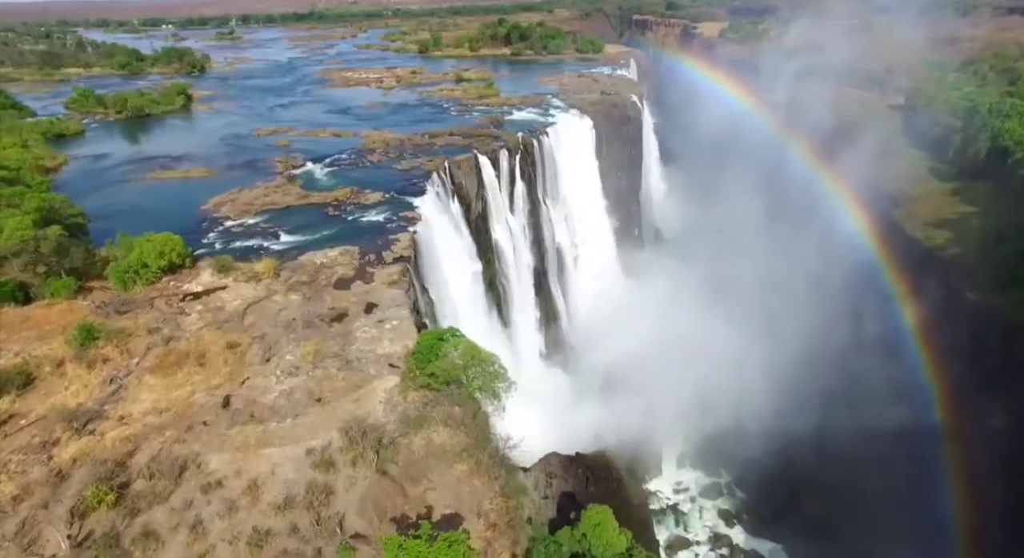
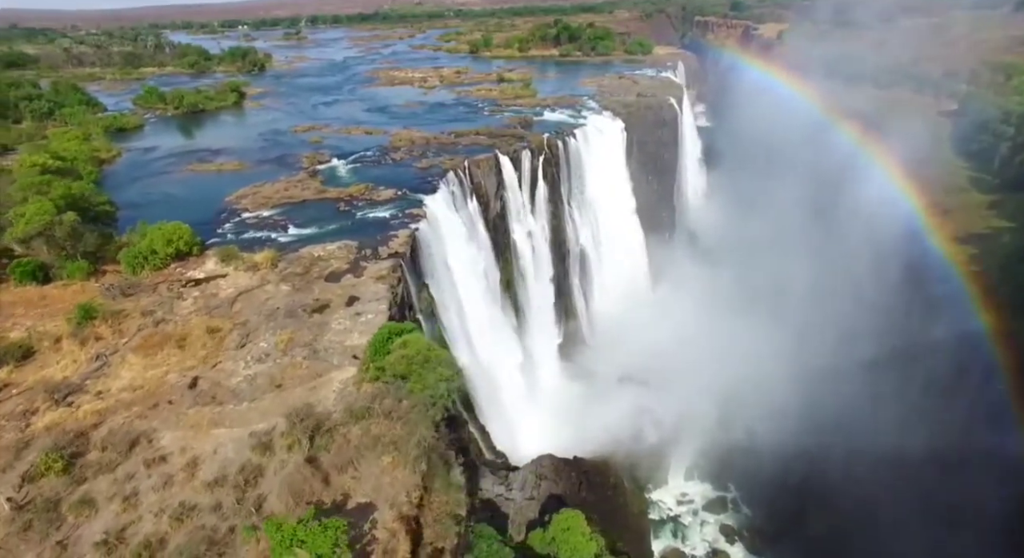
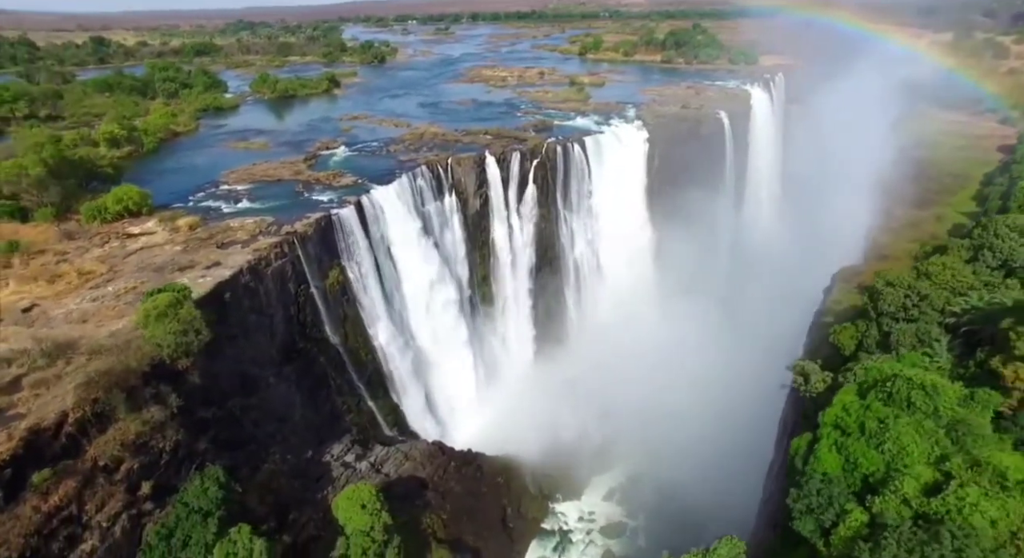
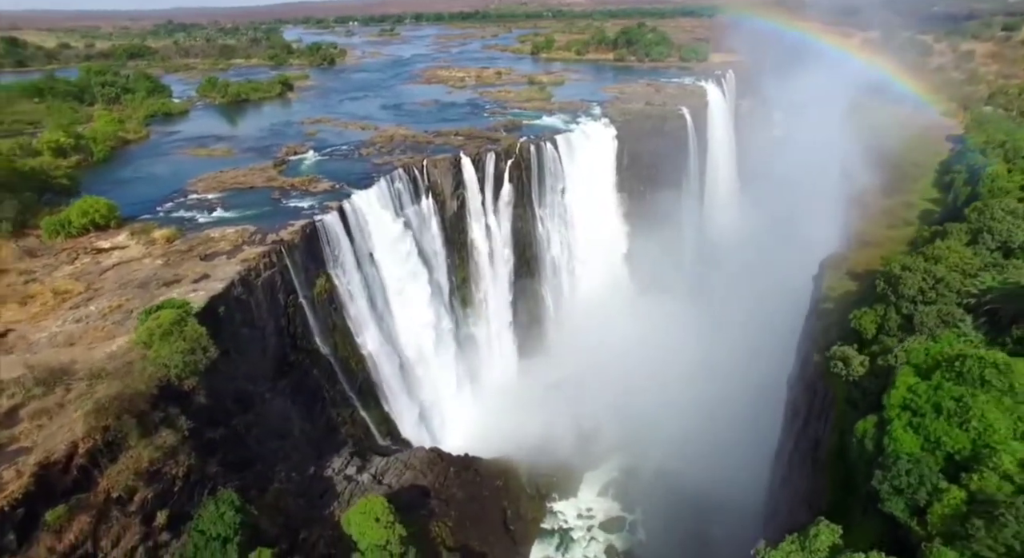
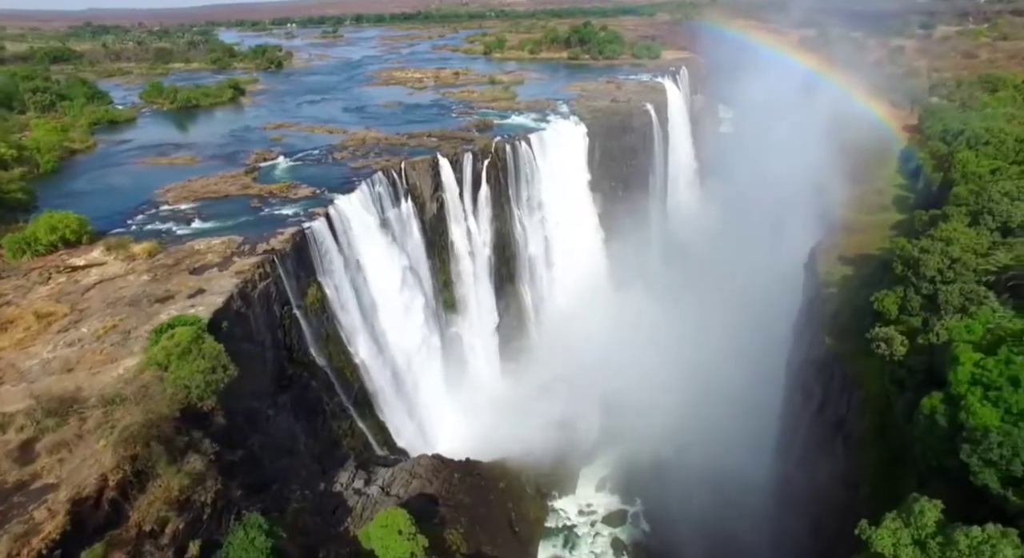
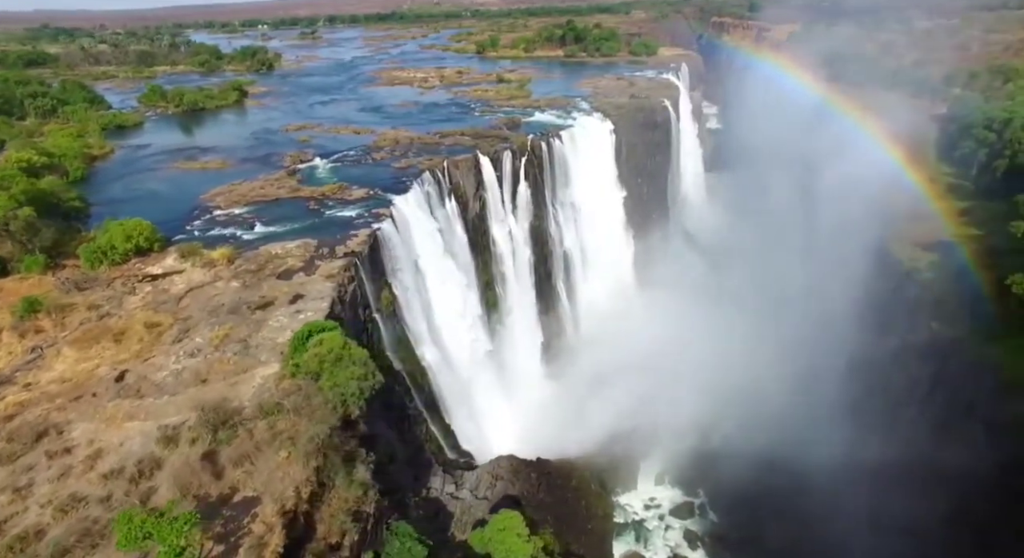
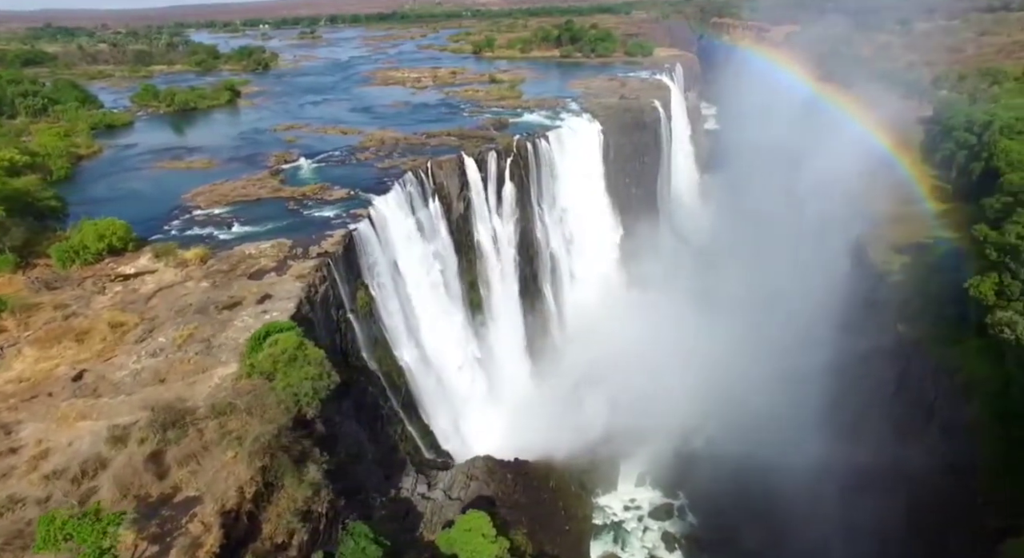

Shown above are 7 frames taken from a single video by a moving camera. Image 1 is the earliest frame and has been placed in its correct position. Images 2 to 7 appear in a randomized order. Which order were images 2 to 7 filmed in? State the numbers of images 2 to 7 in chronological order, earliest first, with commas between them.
2, 6, 7, 5, 4, 3
